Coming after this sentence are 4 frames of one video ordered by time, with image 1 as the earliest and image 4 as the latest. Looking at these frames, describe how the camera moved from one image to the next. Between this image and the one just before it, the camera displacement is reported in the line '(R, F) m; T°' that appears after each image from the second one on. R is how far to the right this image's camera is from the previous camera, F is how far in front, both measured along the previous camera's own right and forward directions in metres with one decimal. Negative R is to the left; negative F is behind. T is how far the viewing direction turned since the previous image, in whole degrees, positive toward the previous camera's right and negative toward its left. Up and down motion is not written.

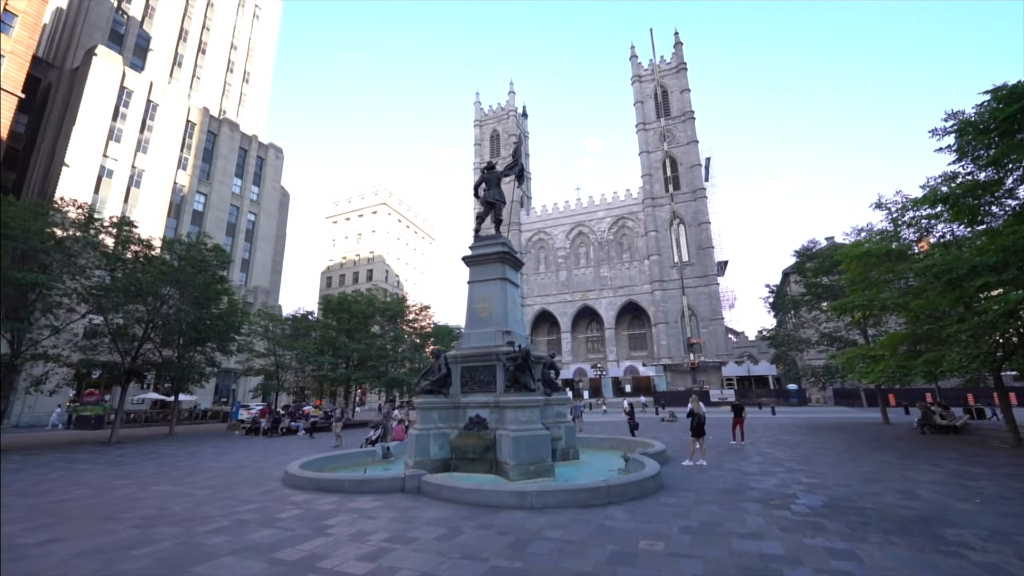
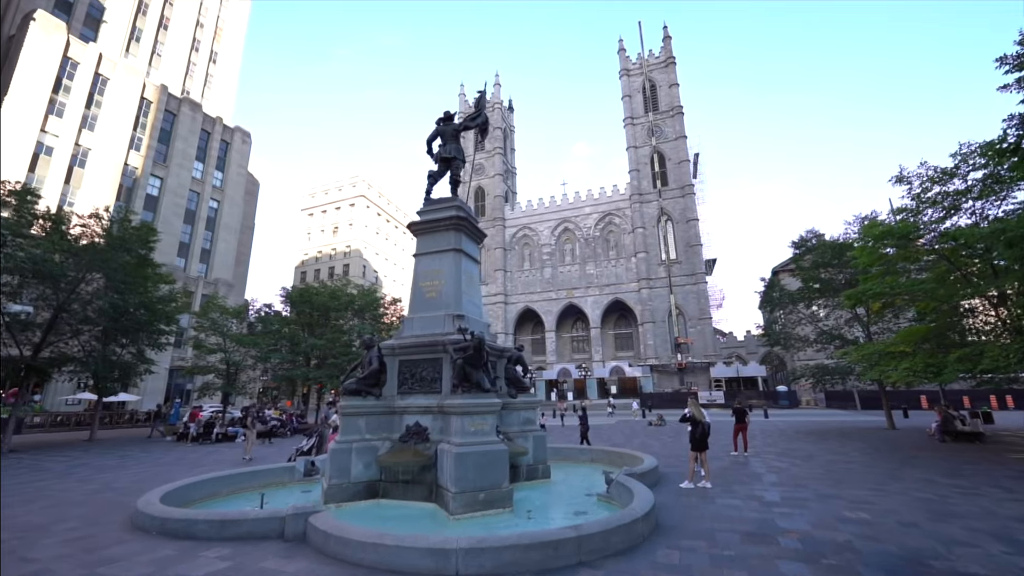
(+0.6, +2.3) m; +2°
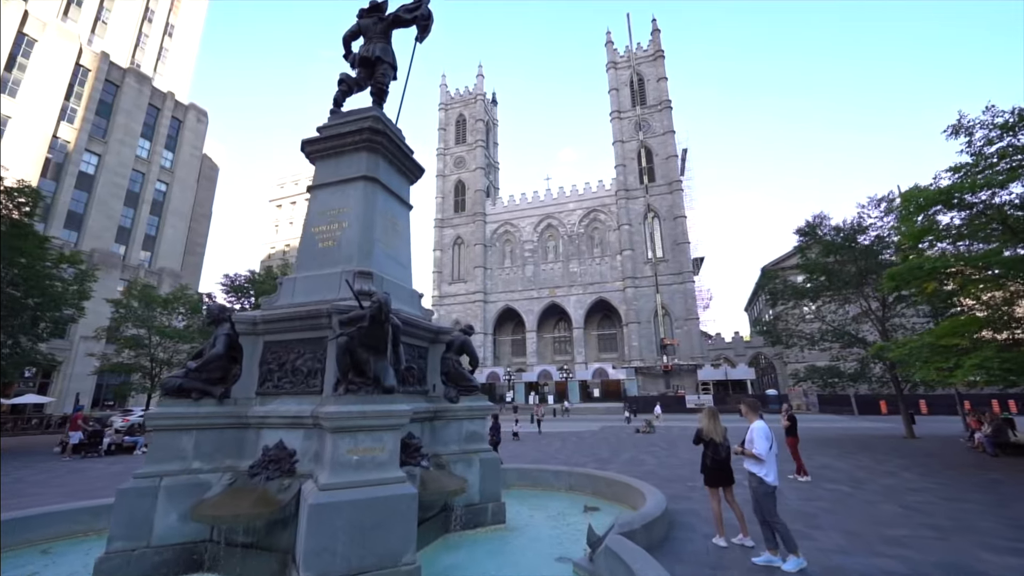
(+0.6, +2.9) m; +2°
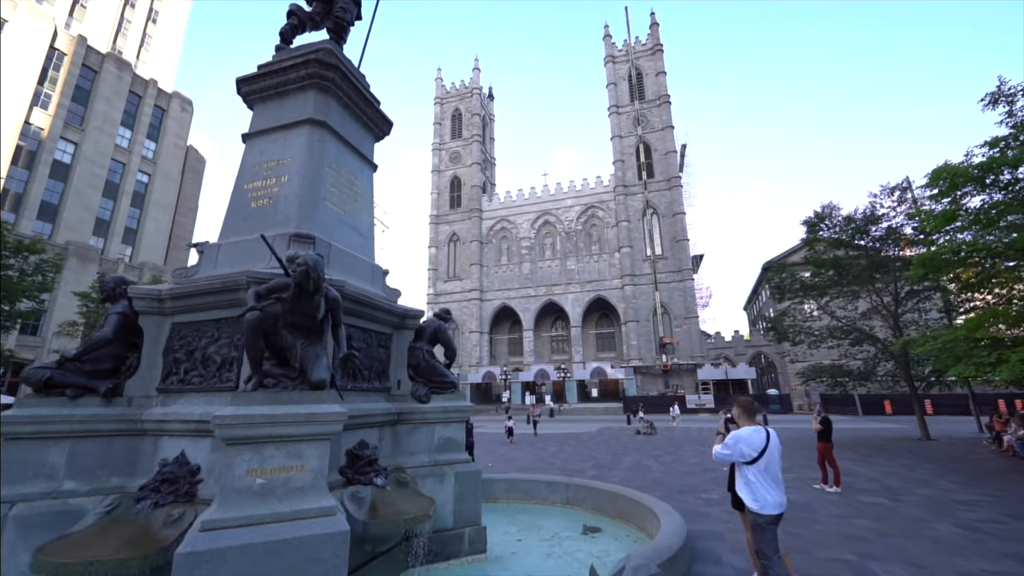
(+0.1, +1.1) m; 0°
